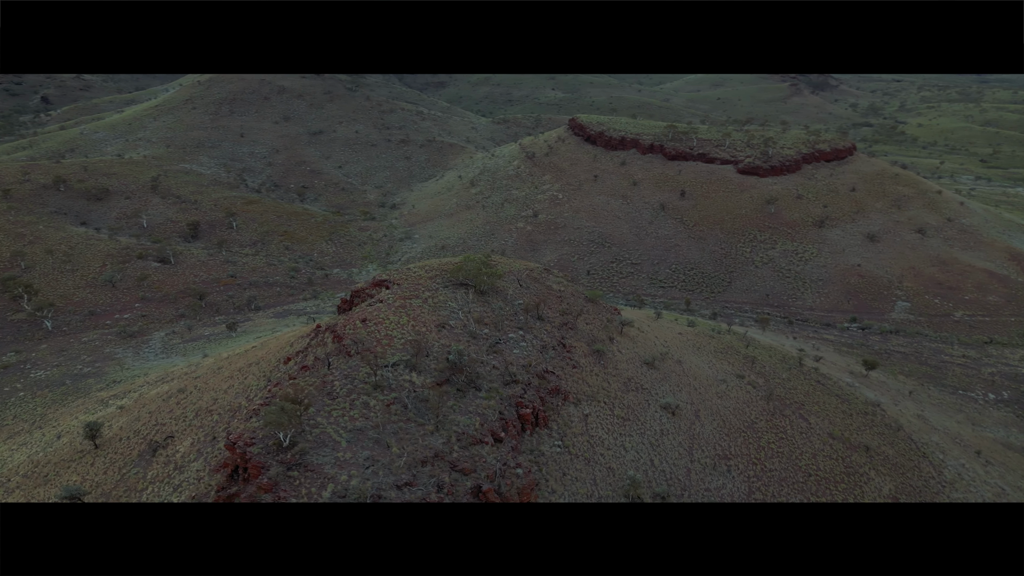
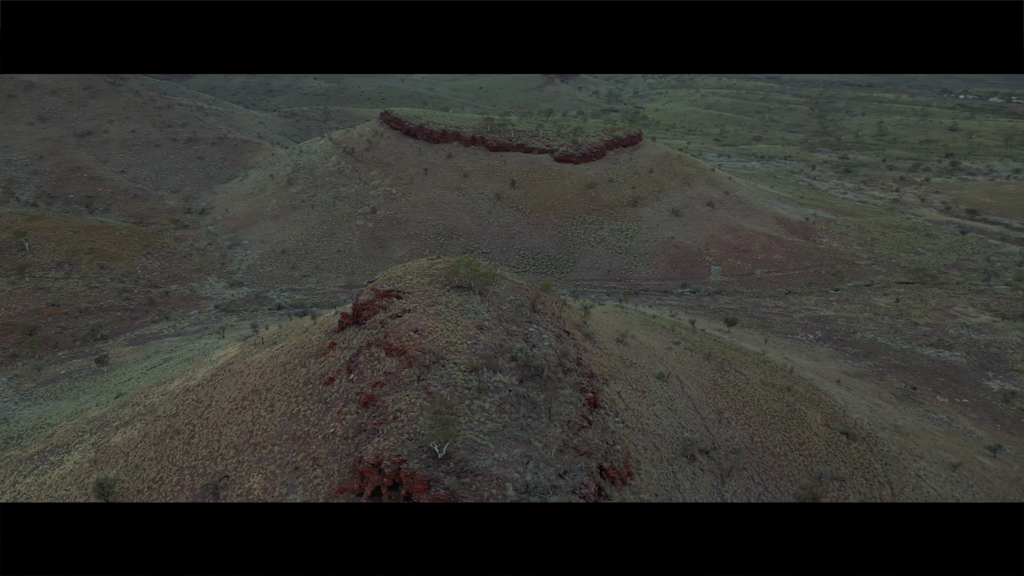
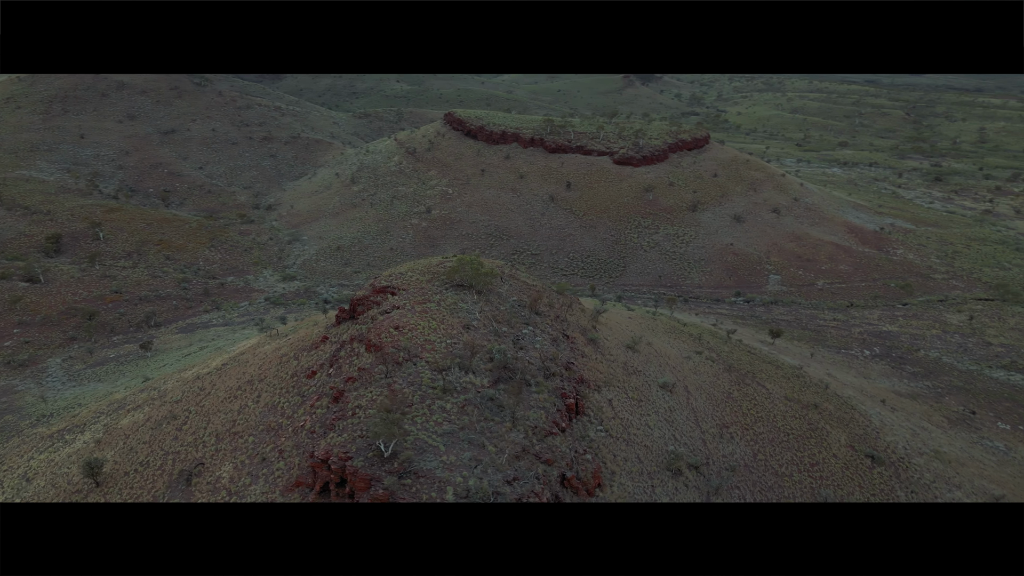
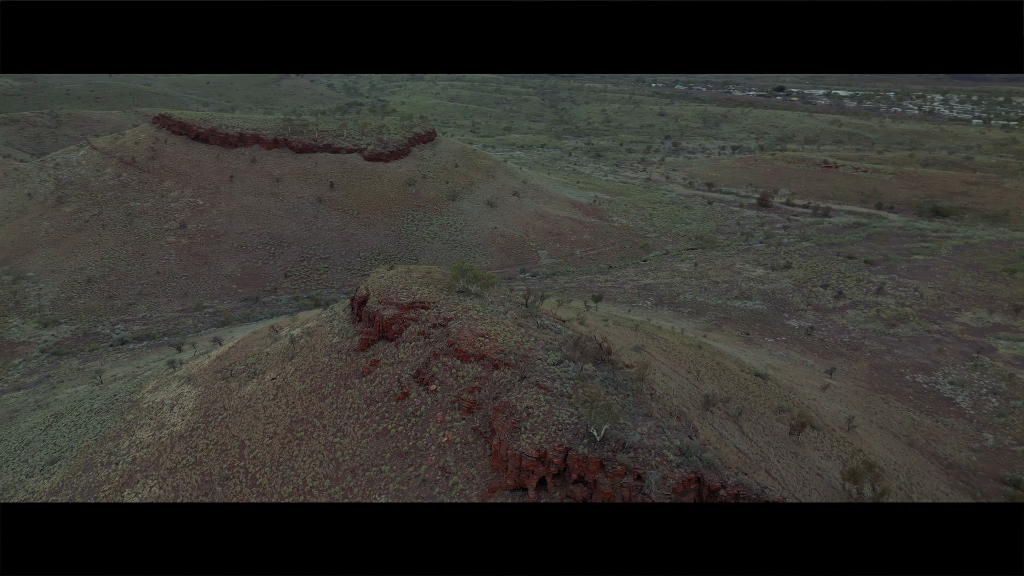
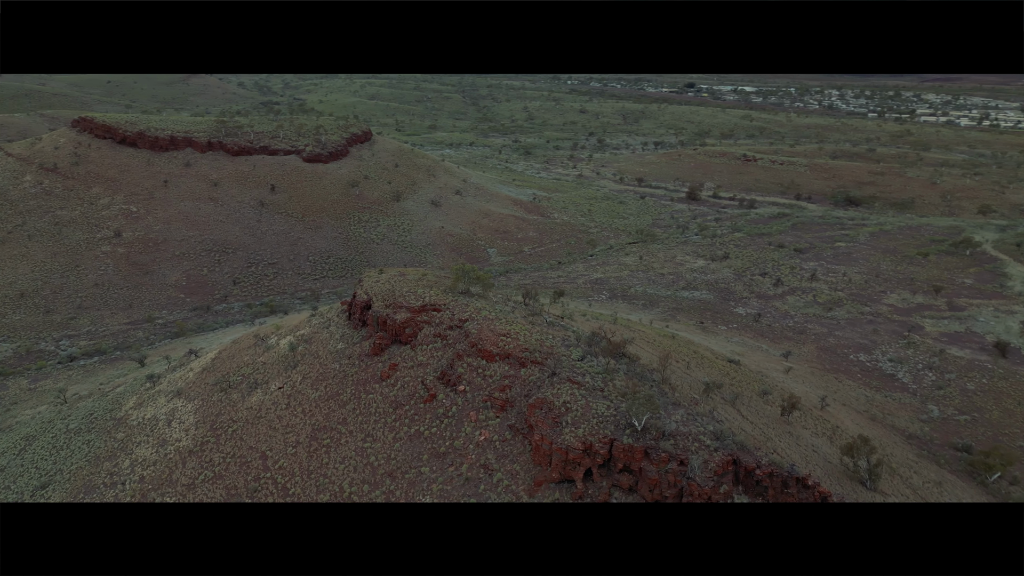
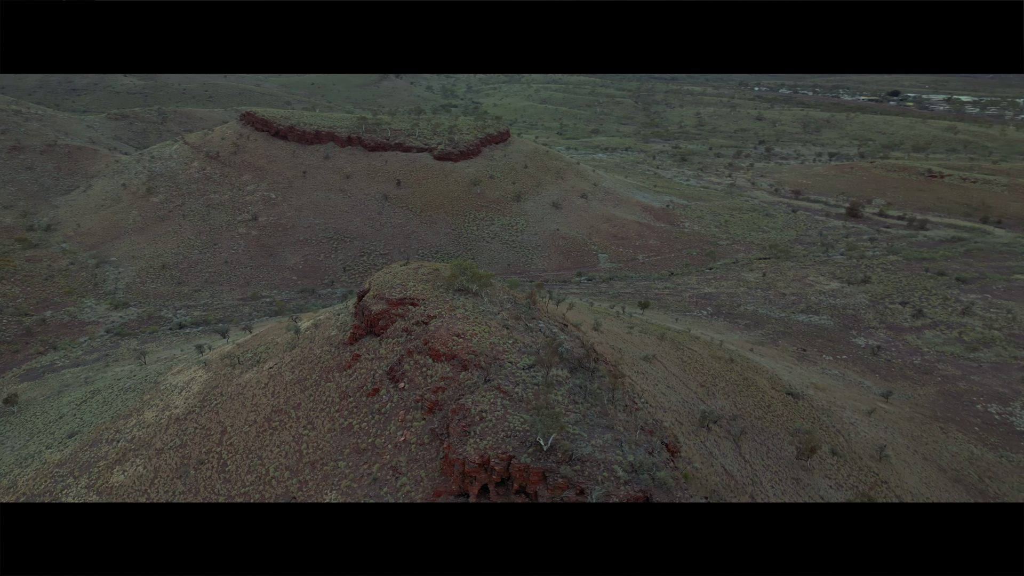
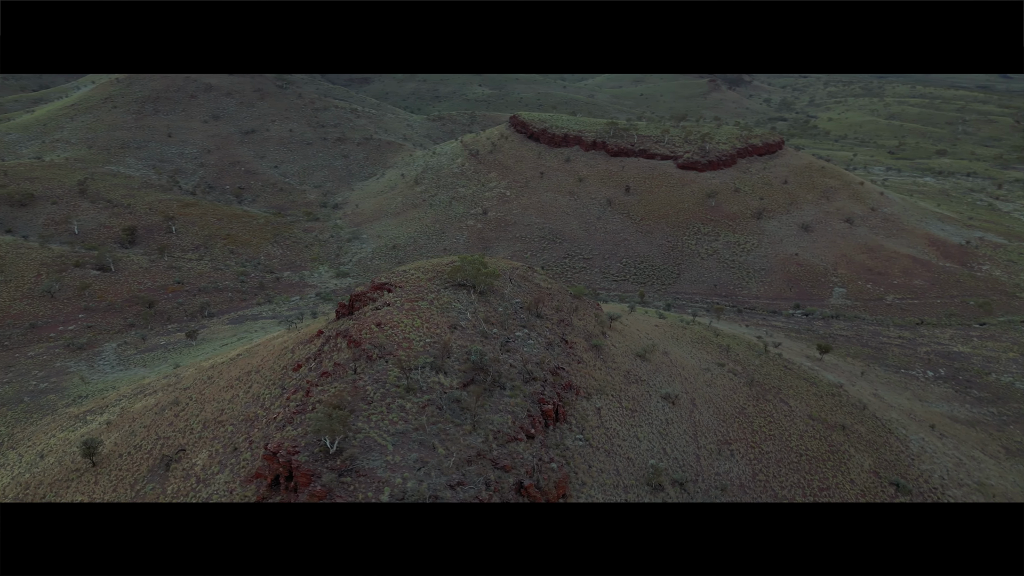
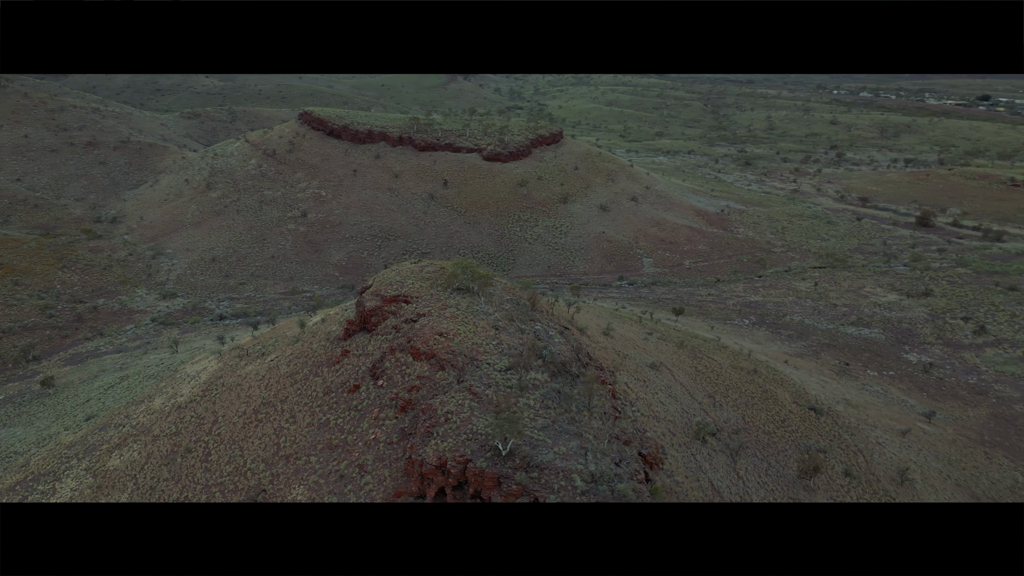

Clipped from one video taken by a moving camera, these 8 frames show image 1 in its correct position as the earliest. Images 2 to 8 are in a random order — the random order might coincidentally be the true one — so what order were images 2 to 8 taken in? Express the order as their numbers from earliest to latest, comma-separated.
7, 3, 2, 8, 6, 4, 5
